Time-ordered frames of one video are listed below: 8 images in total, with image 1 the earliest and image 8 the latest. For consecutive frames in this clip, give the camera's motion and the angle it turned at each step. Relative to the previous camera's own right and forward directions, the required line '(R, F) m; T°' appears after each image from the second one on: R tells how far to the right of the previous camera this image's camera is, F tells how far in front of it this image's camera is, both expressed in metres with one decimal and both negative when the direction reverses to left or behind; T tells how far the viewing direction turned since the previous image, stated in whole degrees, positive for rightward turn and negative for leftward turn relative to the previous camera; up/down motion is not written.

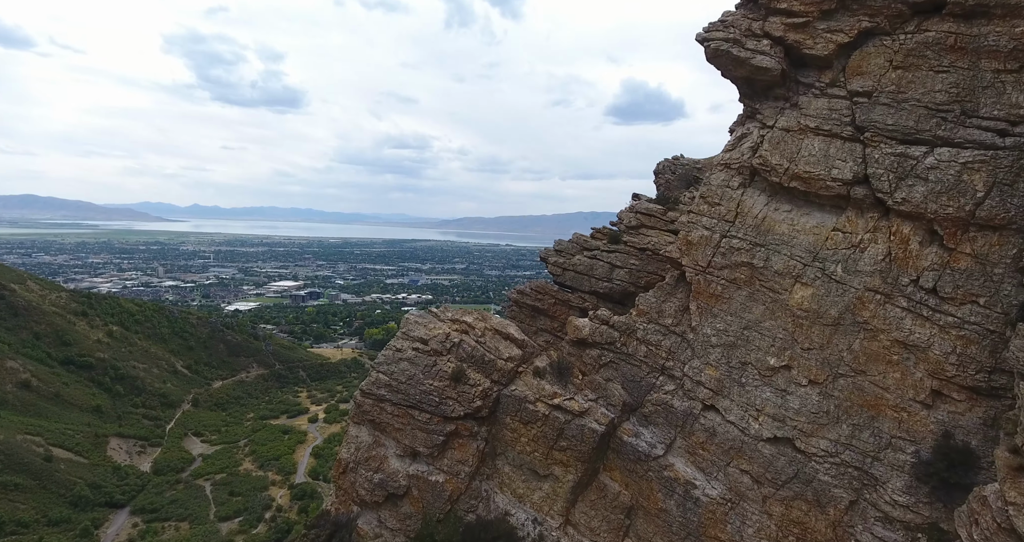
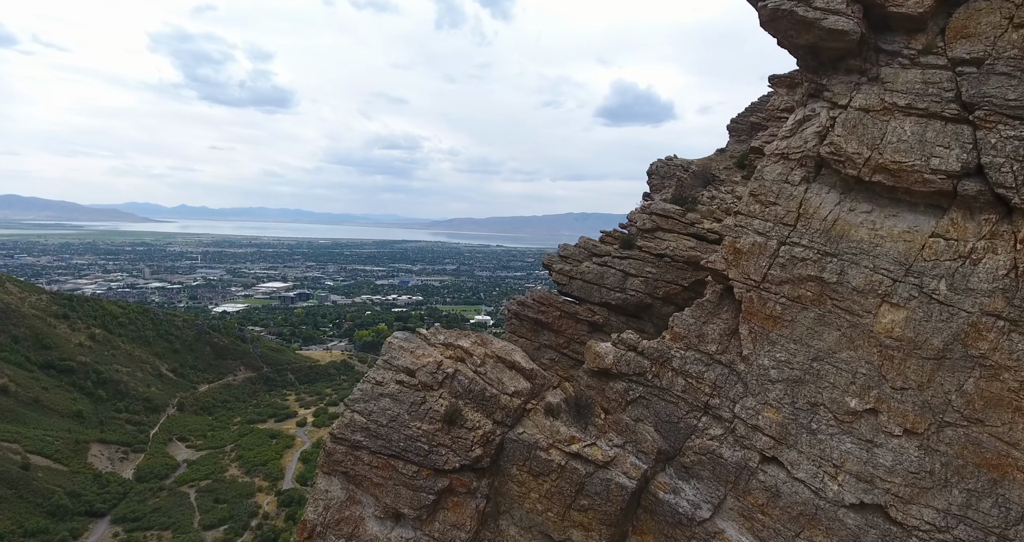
(-0.1, +0.8) m; +1°
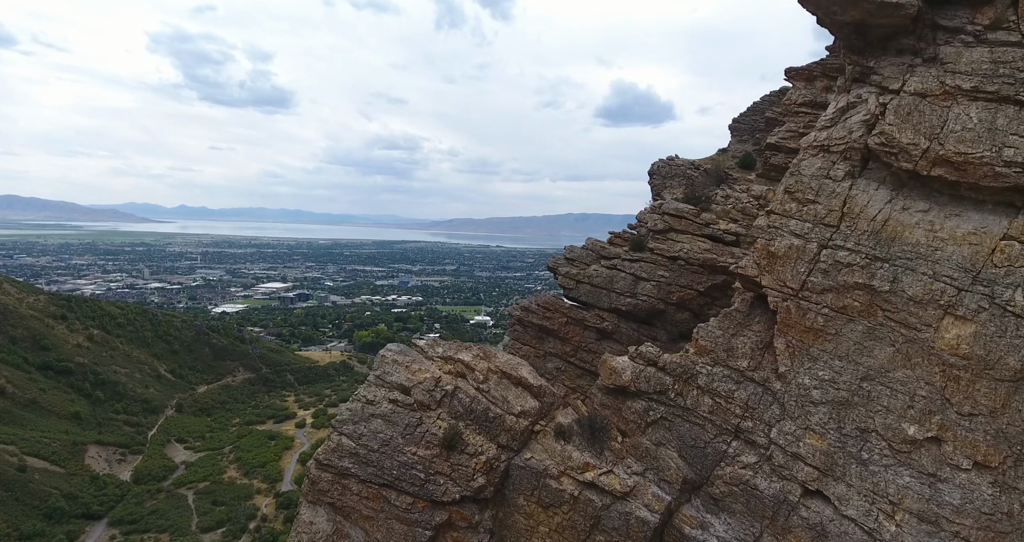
(0.0, +0.4) m; 0°
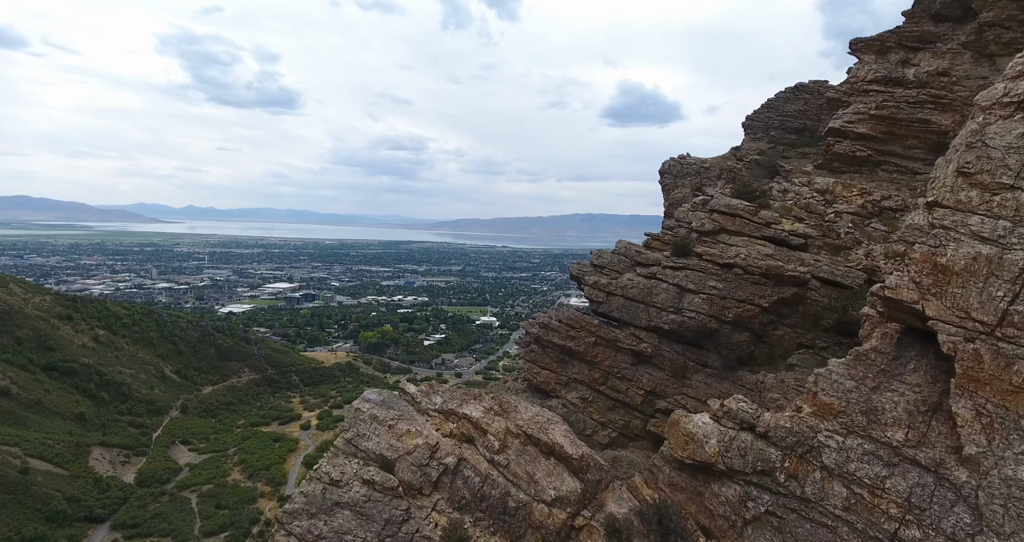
(-0.1, +1.0) m; -1°
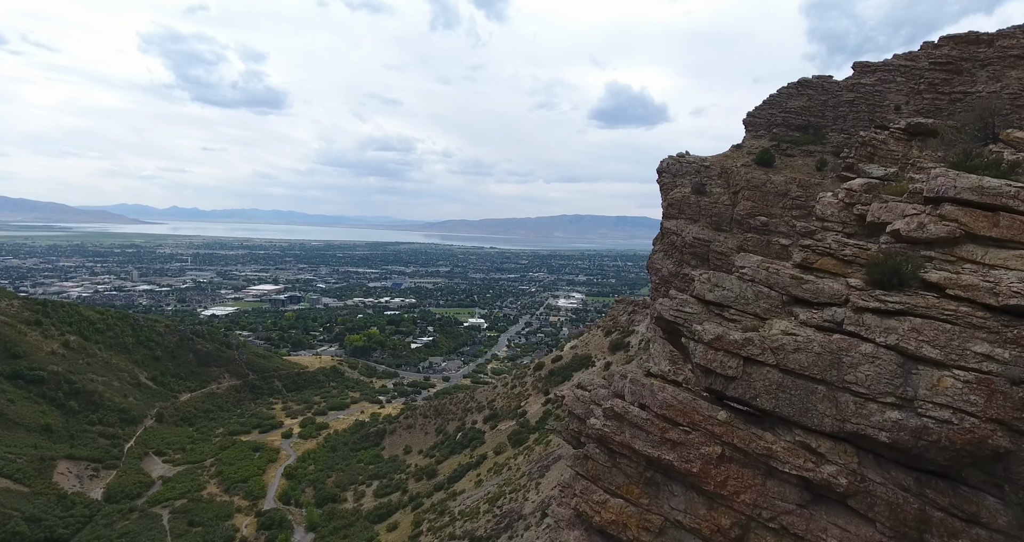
(-0.2, +2.5) m; +1°
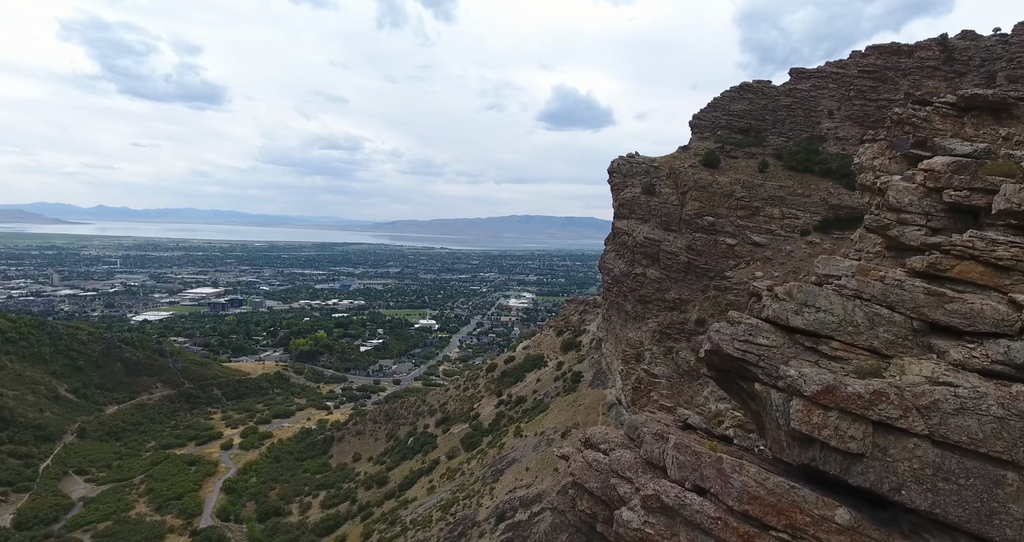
(-0.1, +1.1) m; +5°
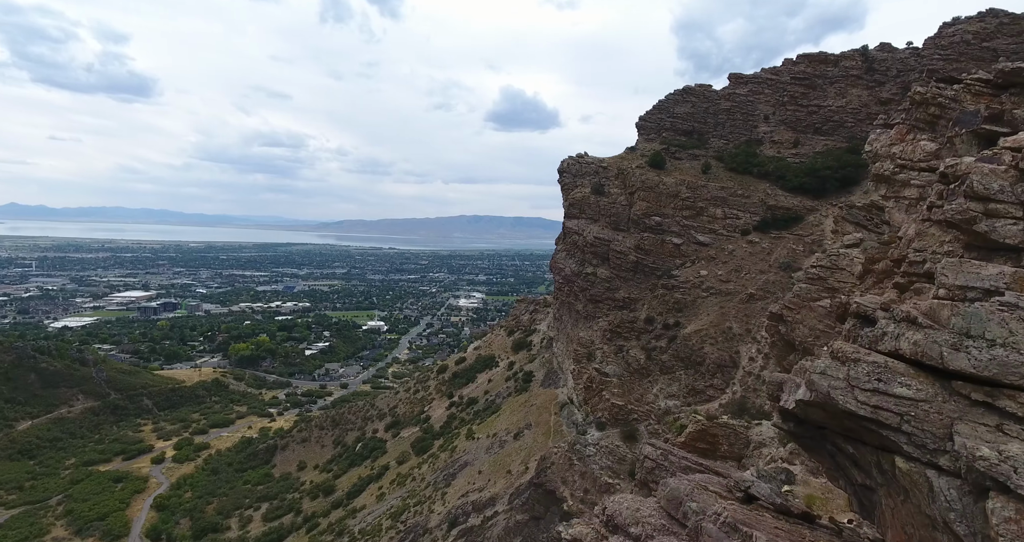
(-0.1, +0.7) m; +5°
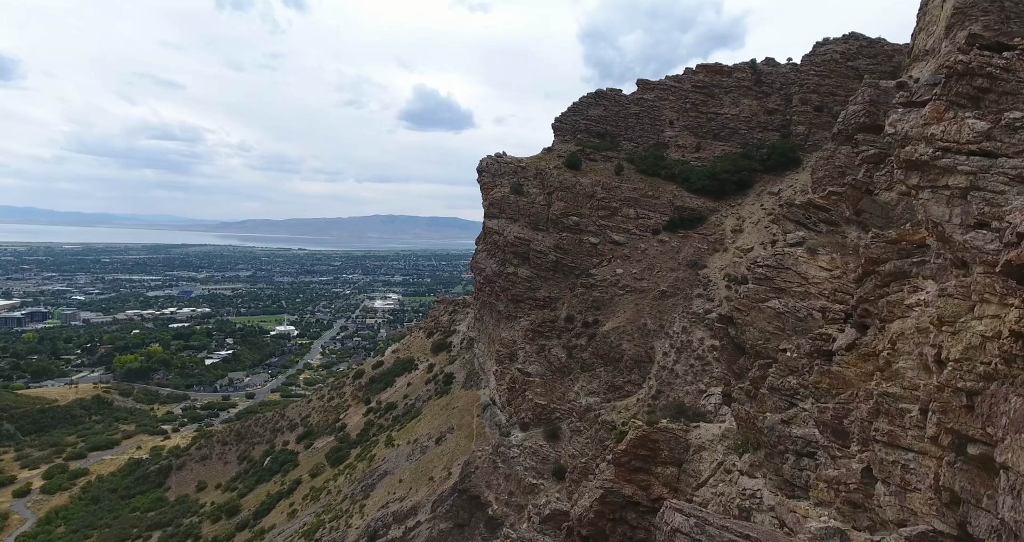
(-0.2, +0.9) m; +9°
